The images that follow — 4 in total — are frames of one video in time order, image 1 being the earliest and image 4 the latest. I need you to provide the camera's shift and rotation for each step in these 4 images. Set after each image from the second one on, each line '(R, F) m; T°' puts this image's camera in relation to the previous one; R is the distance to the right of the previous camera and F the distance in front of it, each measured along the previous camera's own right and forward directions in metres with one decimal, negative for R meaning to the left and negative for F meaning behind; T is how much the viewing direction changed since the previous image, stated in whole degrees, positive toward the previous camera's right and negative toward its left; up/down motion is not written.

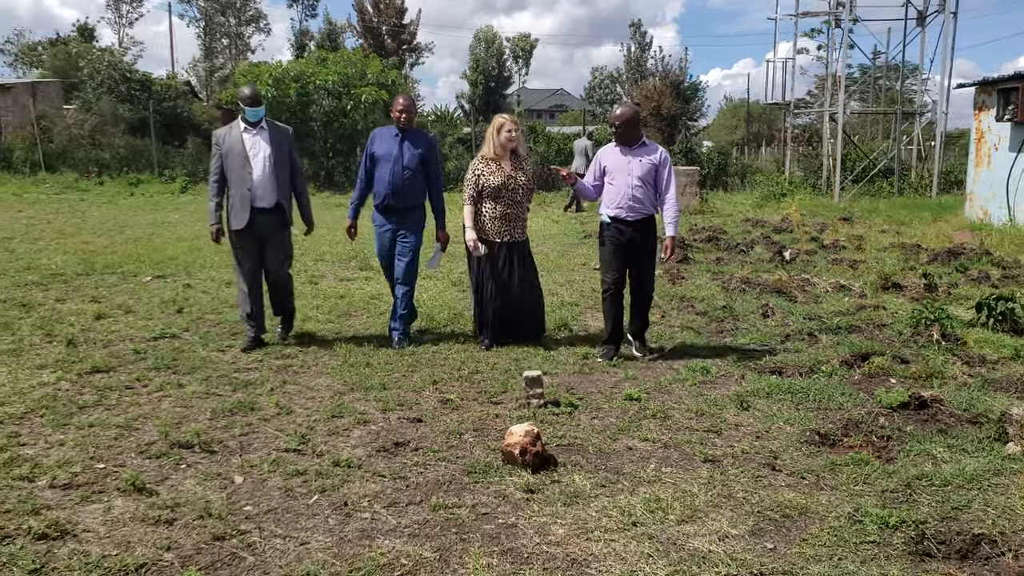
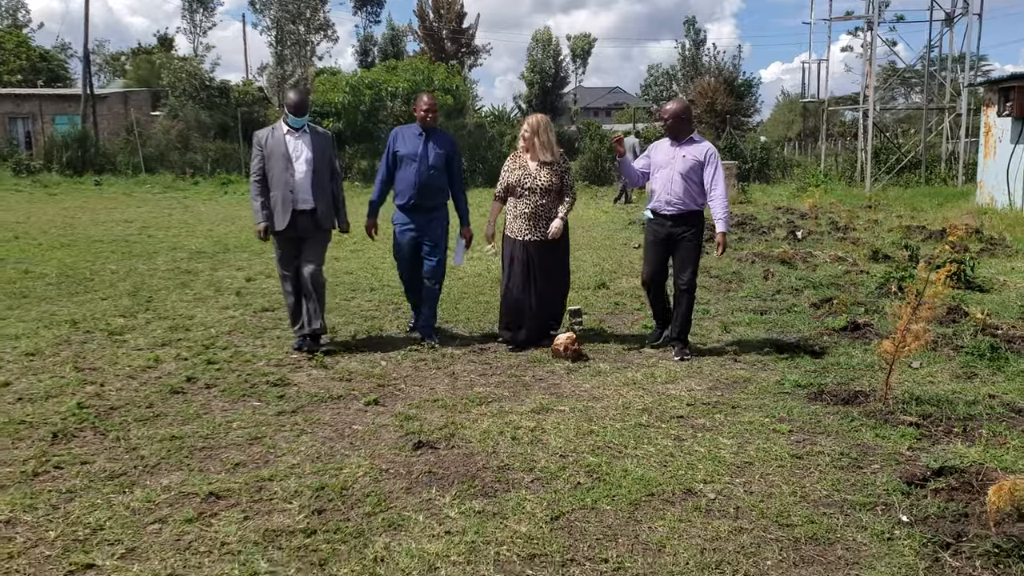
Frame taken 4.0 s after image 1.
(+0.1, -1.8) m; -4°
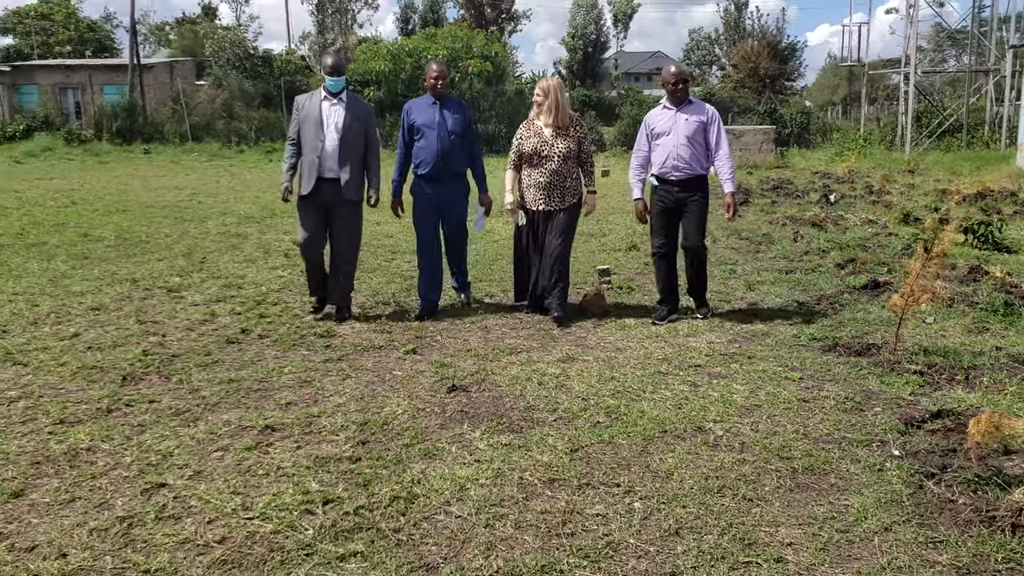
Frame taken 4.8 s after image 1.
(+0.1, -0.3) m; -2°
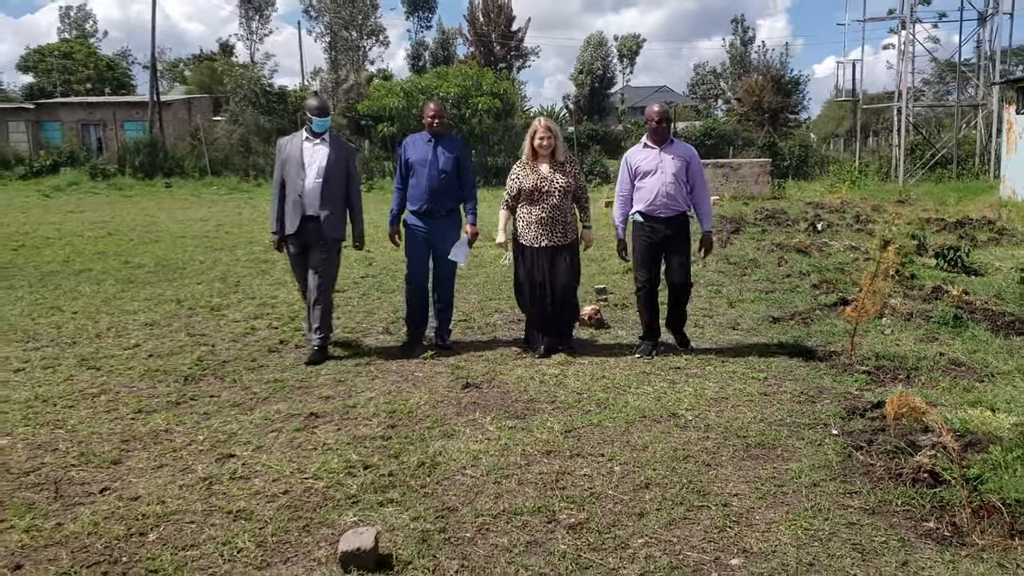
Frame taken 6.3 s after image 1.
(0.0, -0.7) m; -1°
